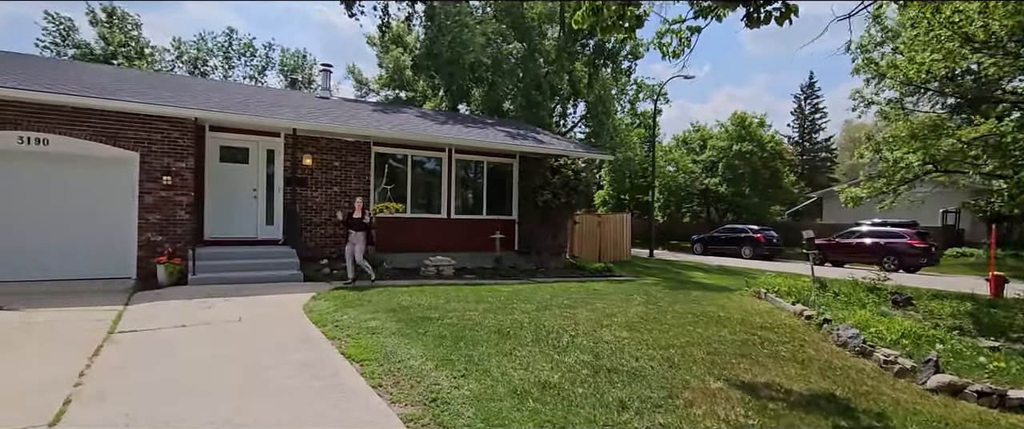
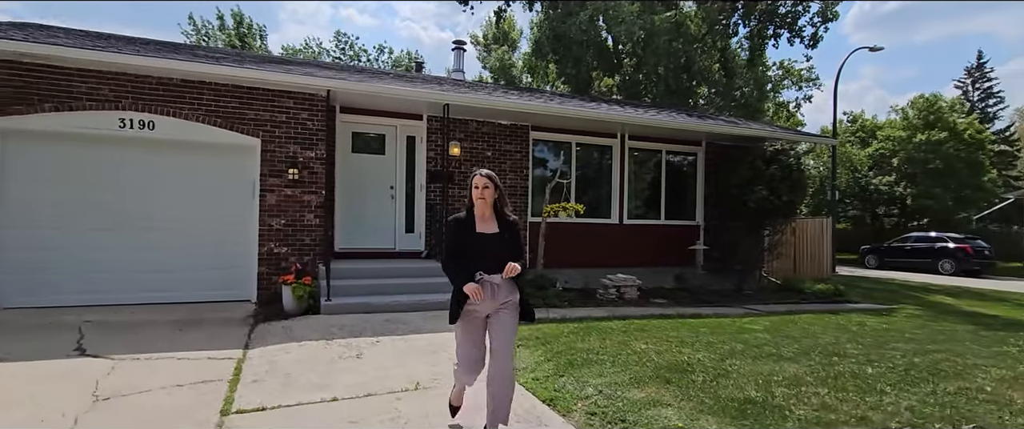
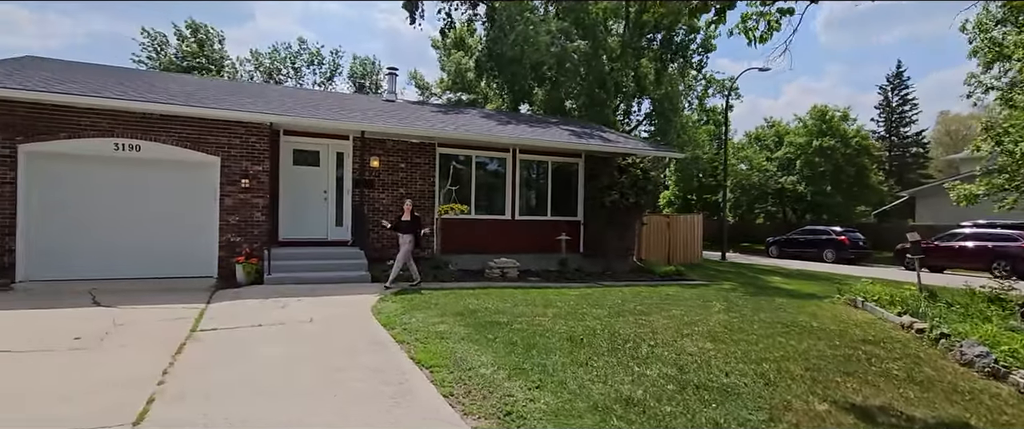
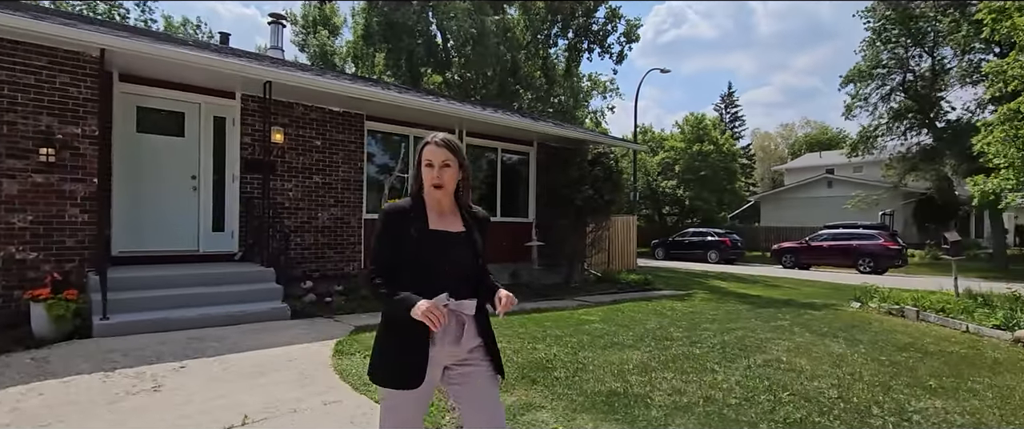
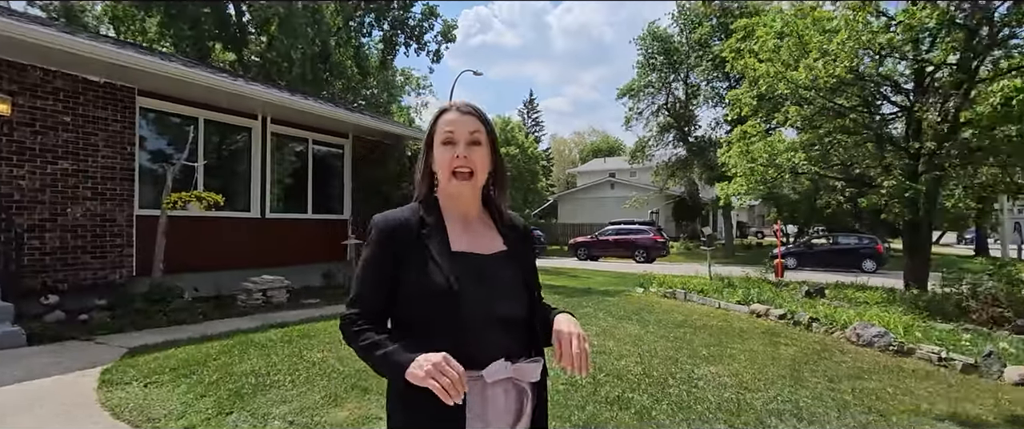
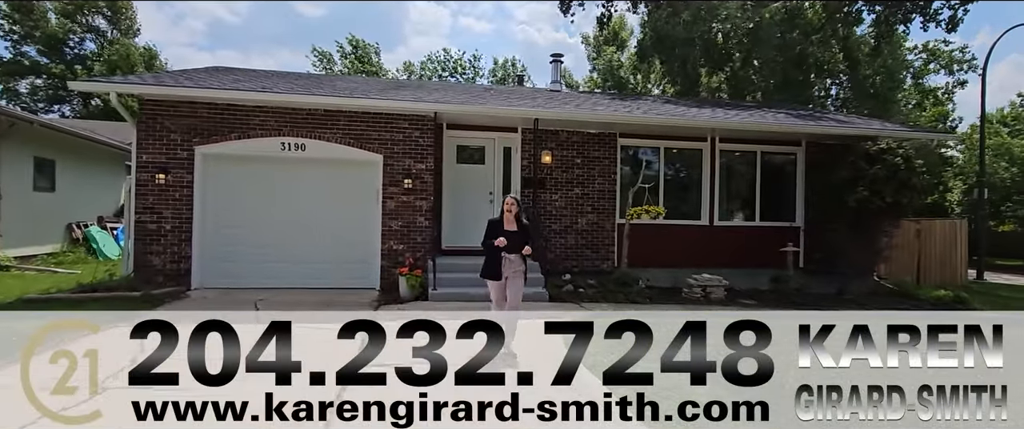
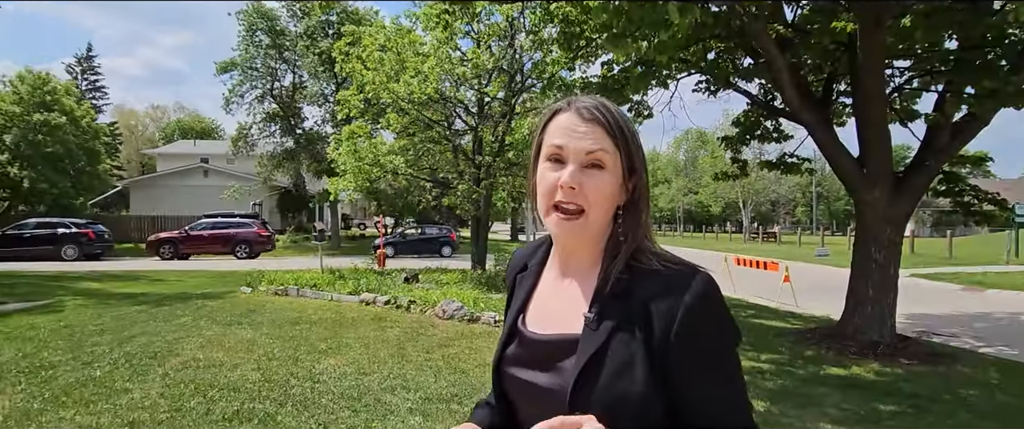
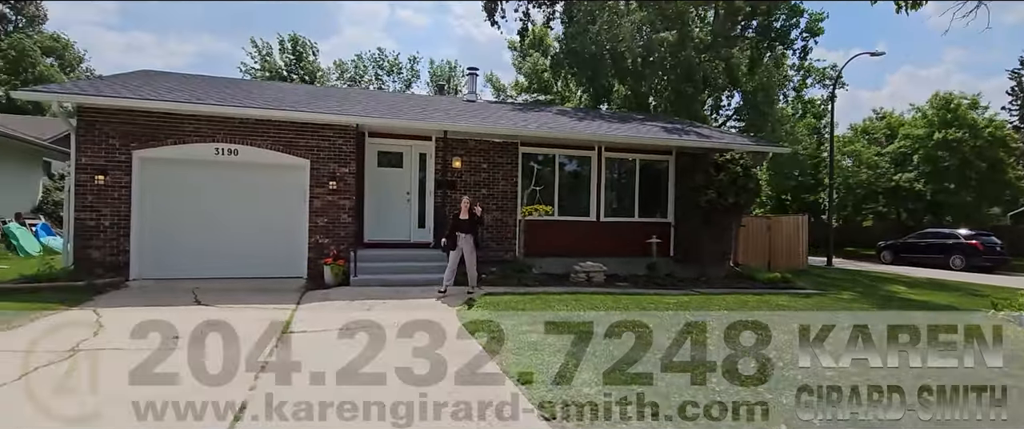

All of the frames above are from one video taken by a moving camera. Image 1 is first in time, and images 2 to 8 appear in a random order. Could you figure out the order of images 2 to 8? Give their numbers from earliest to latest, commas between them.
3, 8, 6, 2, 4, 5, 7
